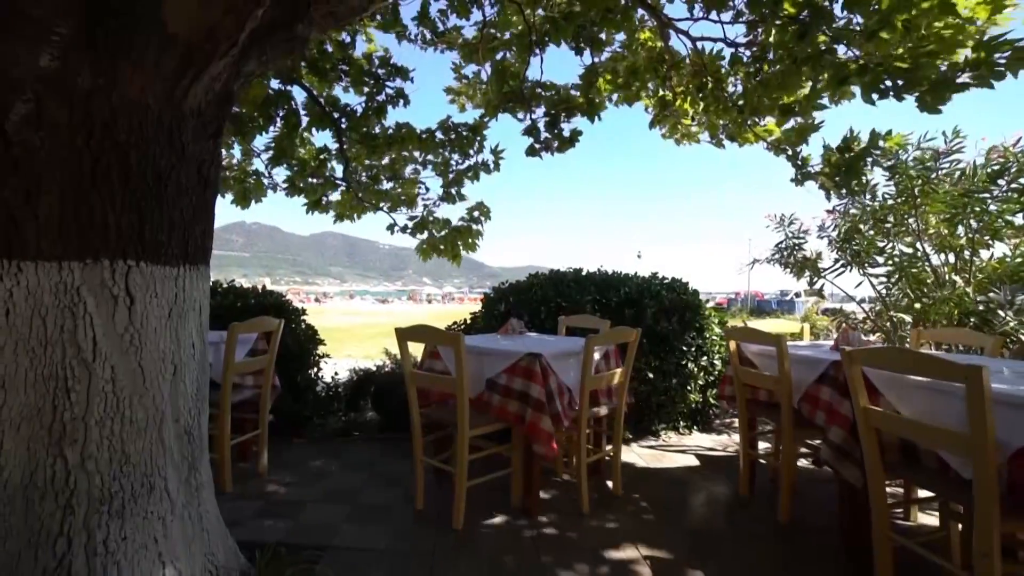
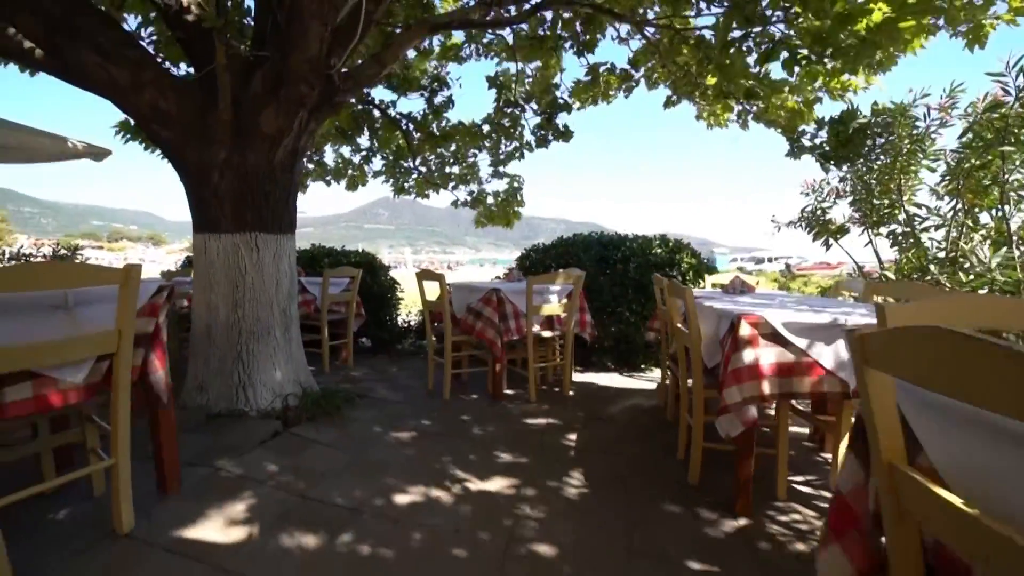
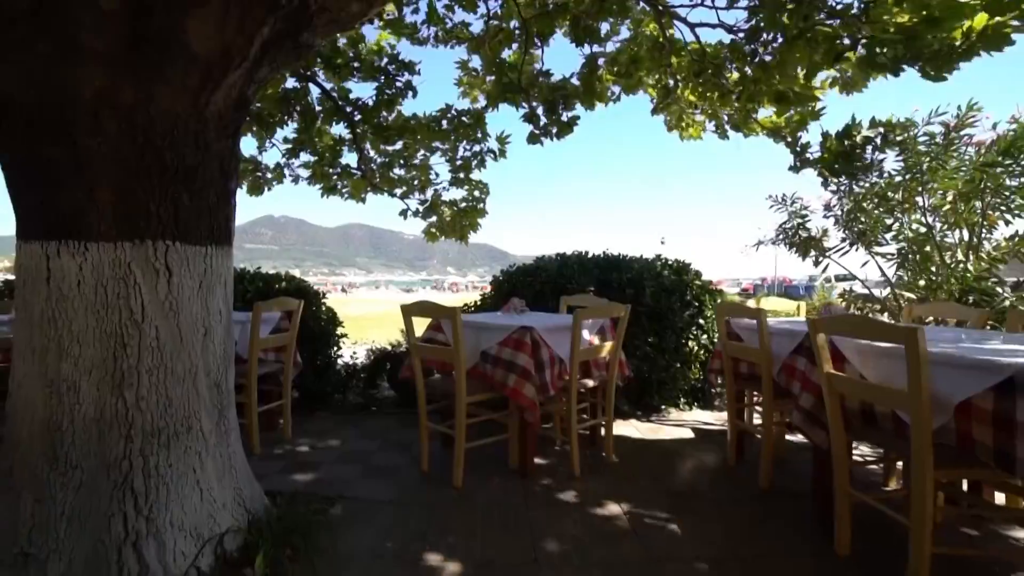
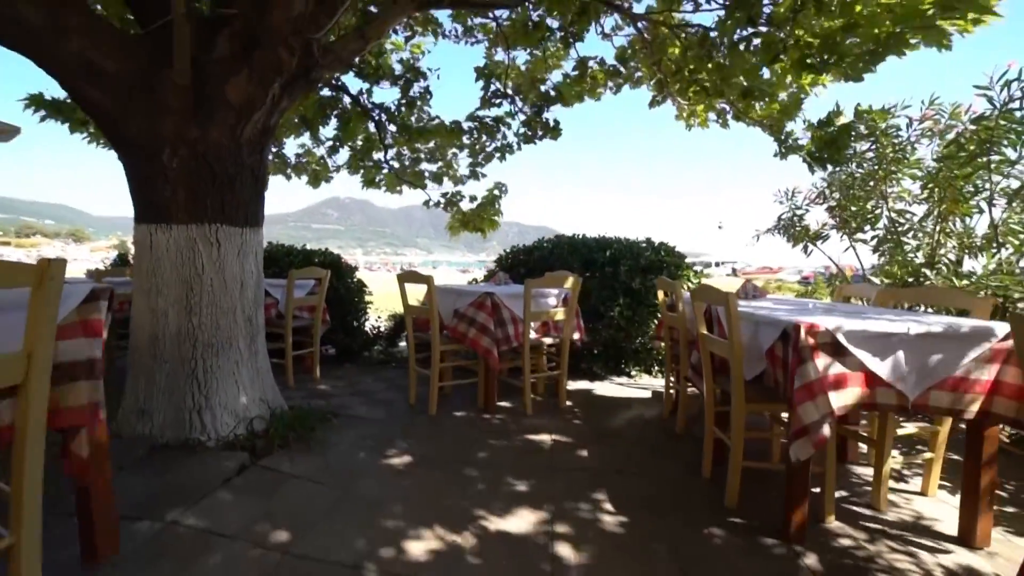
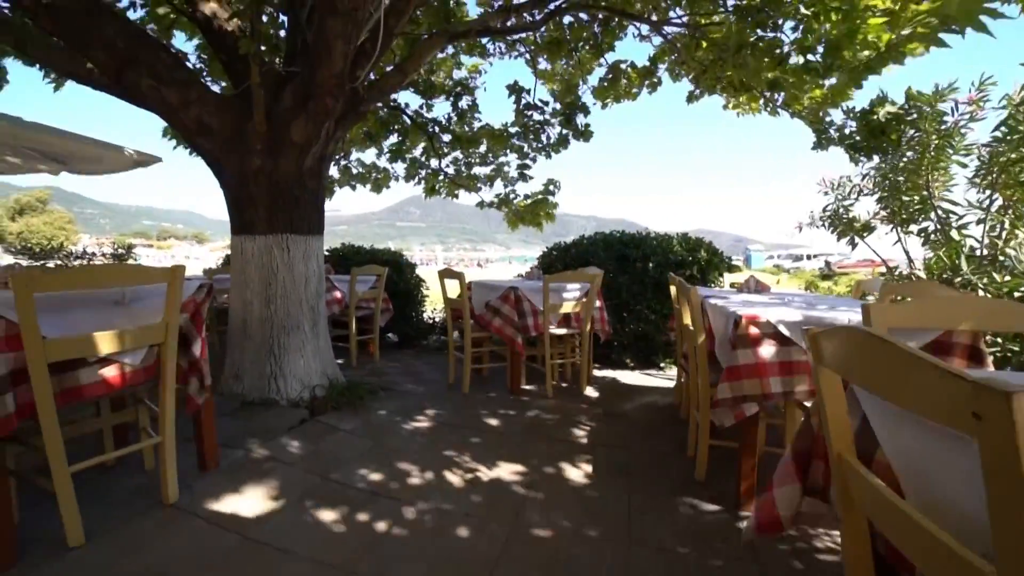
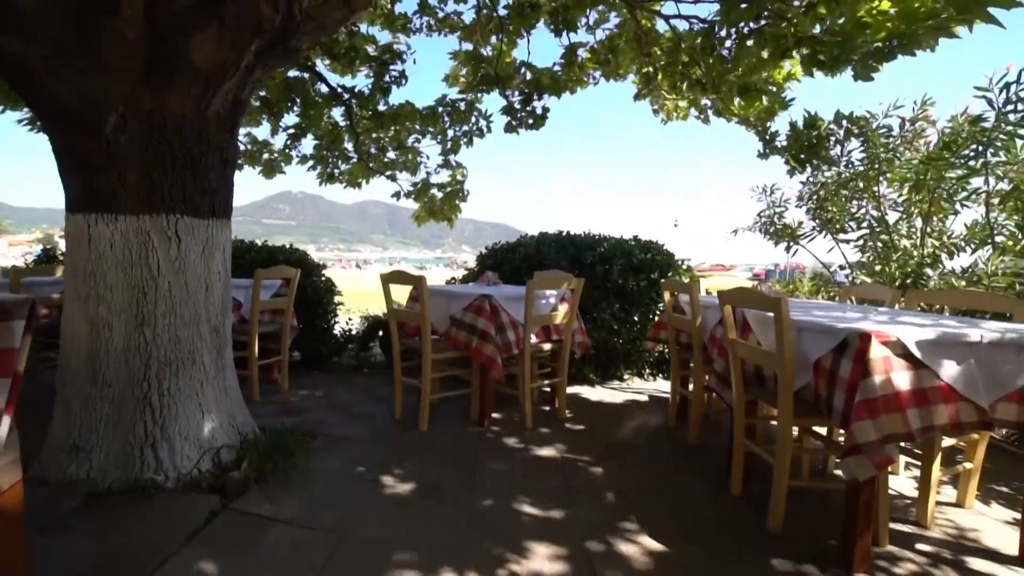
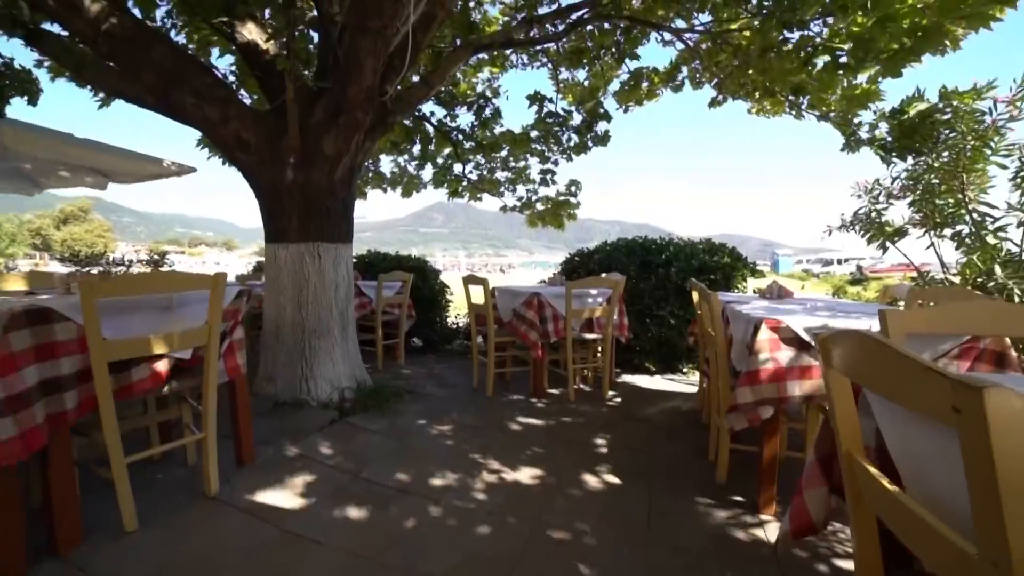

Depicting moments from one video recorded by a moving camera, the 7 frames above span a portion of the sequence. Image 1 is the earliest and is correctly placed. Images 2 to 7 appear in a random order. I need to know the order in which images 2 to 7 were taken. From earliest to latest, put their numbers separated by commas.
3, 6, 4, 2, 5, 7
